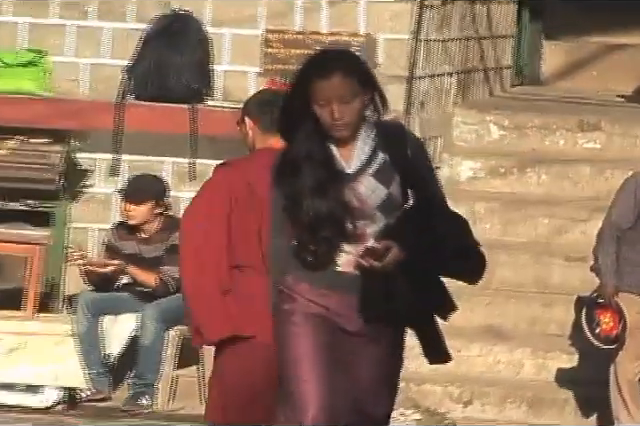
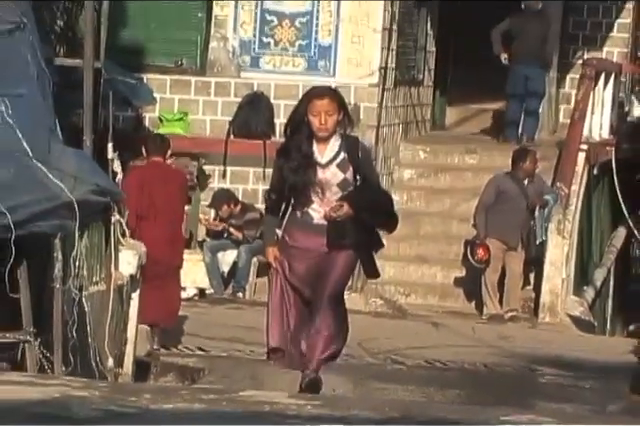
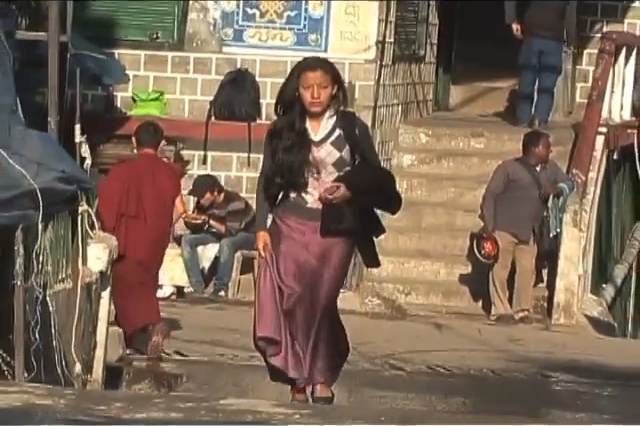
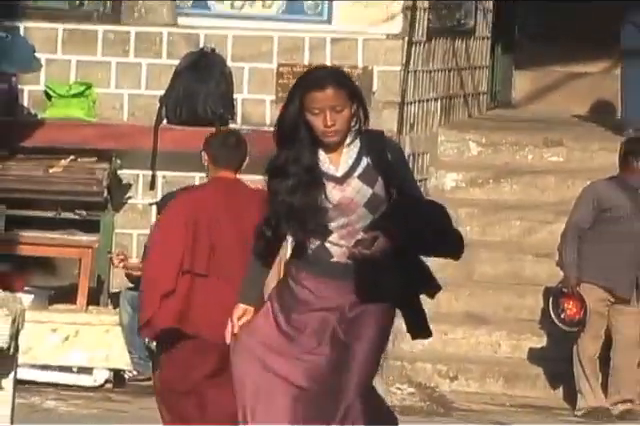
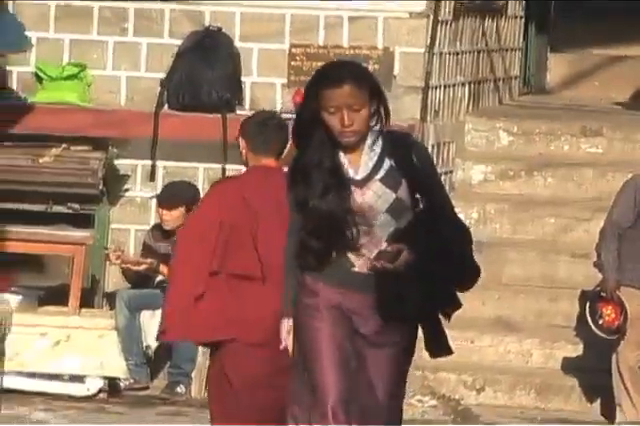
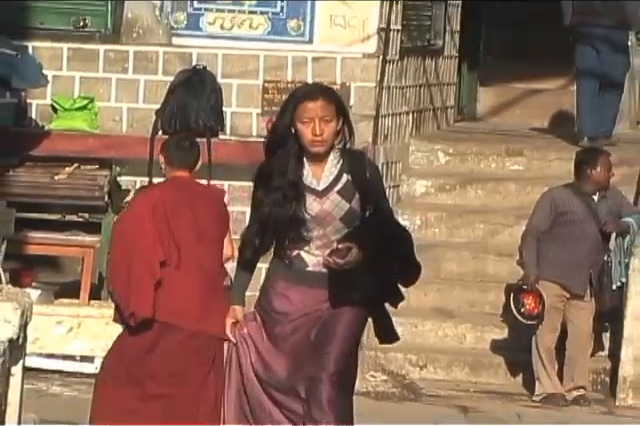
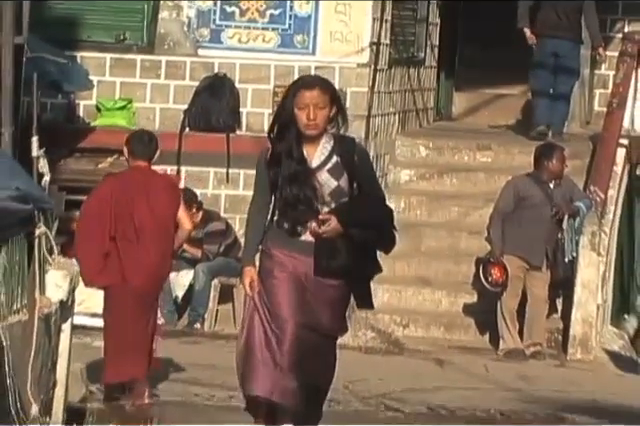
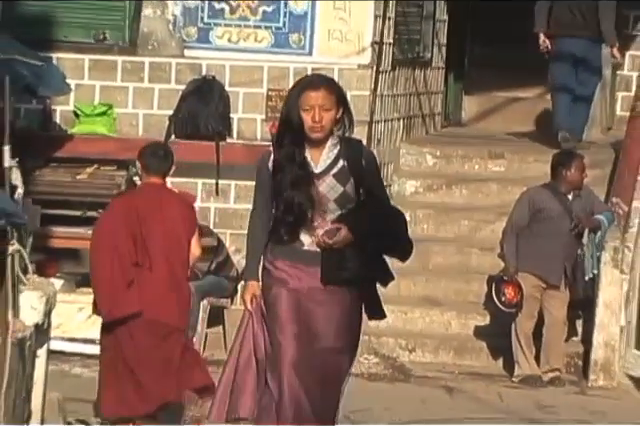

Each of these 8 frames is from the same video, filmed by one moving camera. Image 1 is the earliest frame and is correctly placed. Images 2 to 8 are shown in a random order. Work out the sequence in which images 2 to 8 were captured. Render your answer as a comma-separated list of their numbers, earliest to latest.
5, 4, 6, 8, 7, 3, 2
